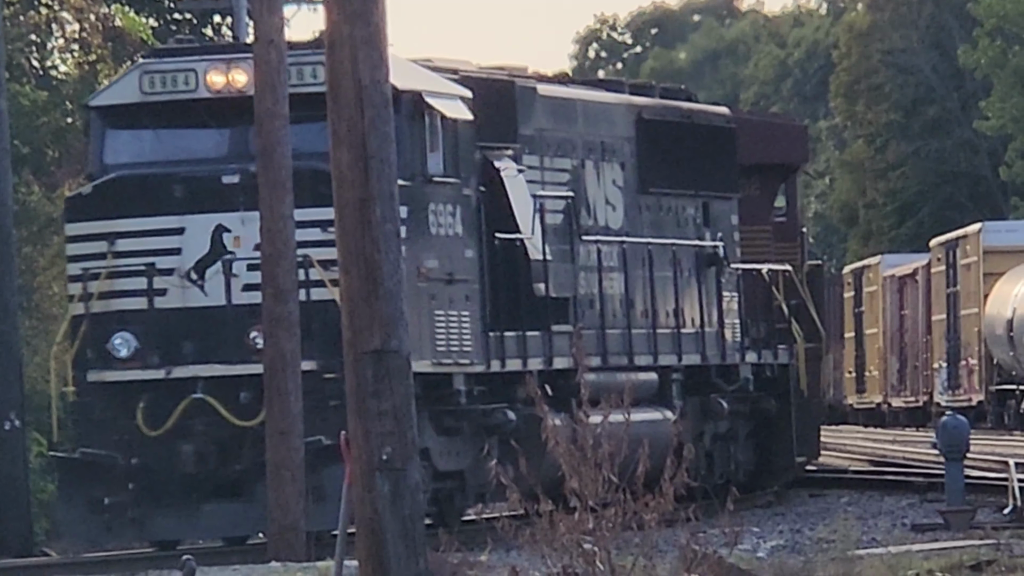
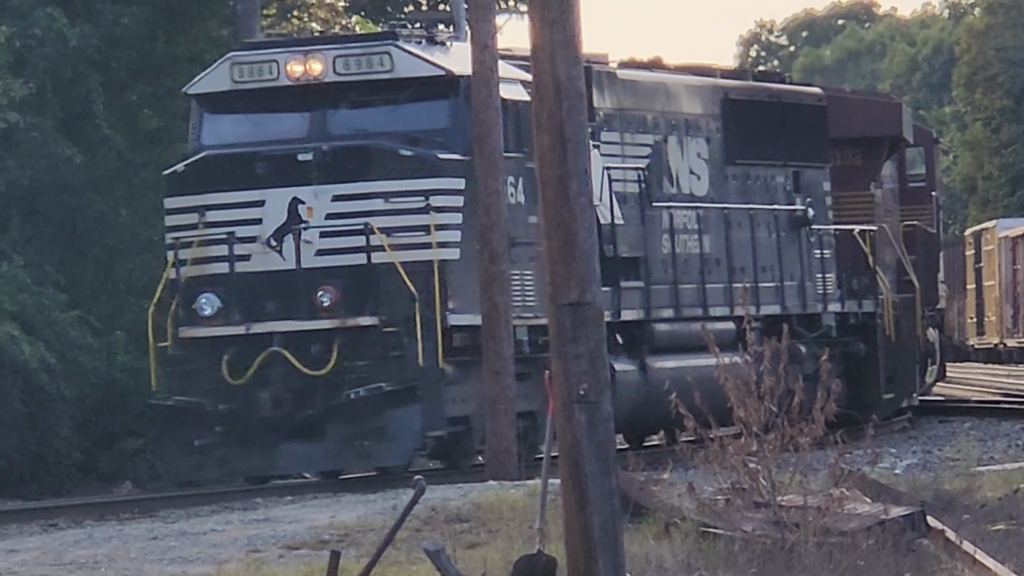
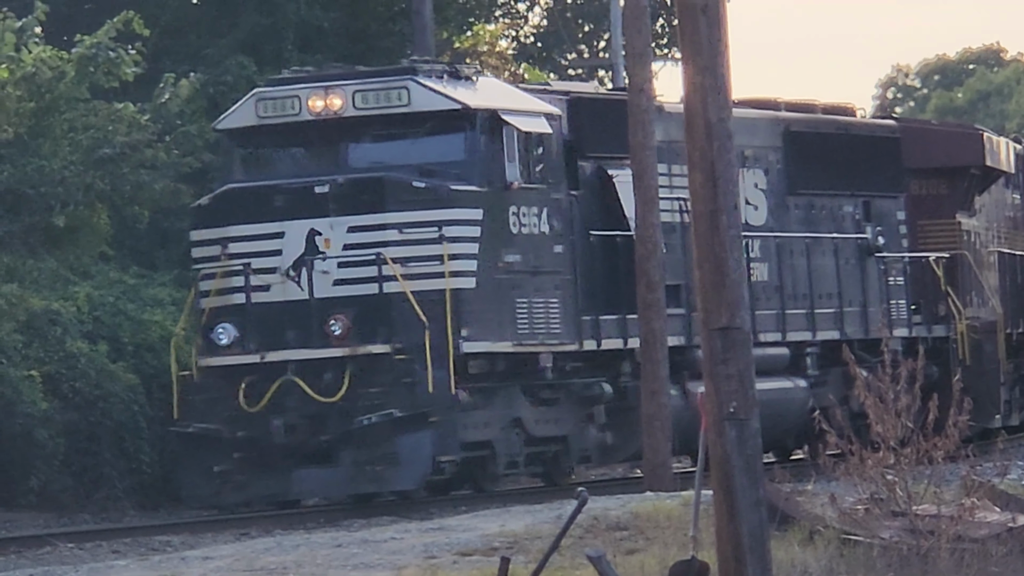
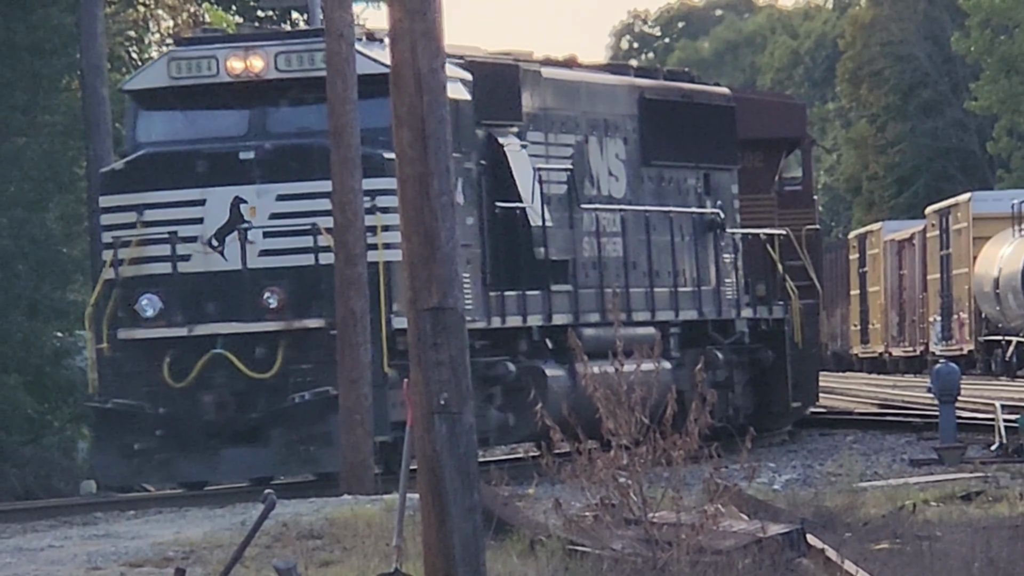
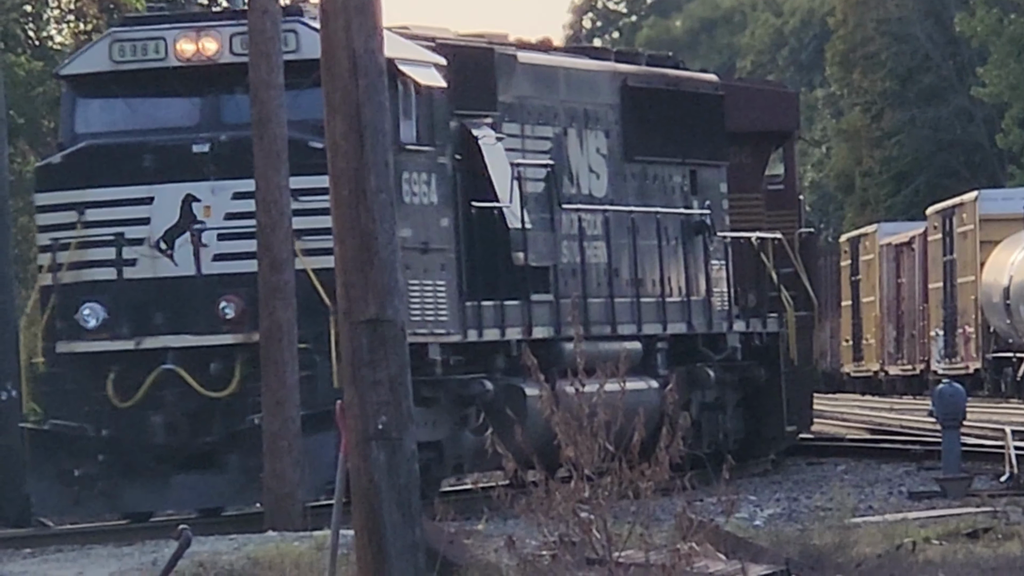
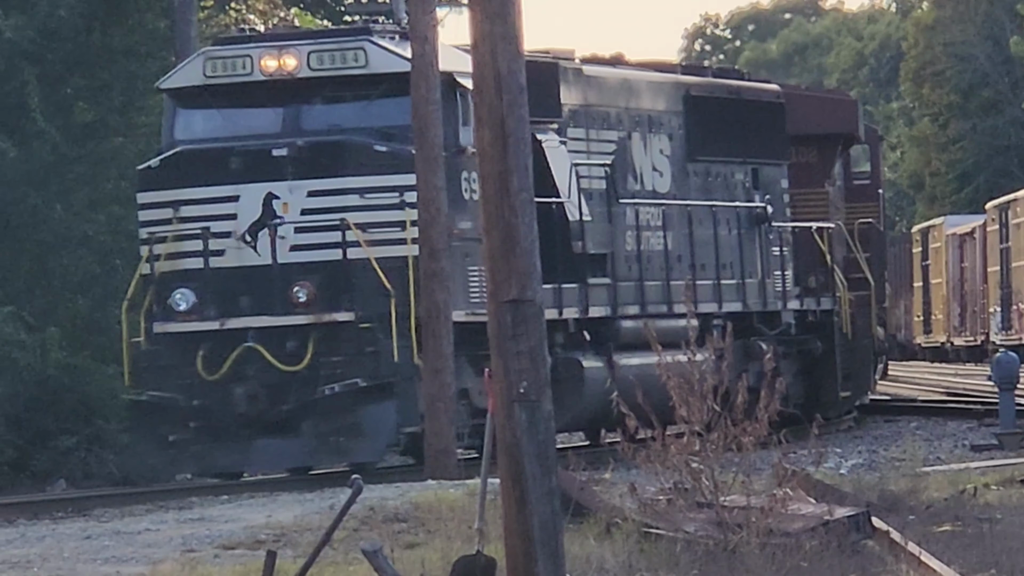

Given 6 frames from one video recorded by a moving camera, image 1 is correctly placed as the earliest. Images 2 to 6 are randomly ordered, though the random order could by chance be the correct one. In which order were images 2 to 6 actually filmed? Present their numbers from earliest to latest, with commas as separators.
5, 4, 6, 2, 3
